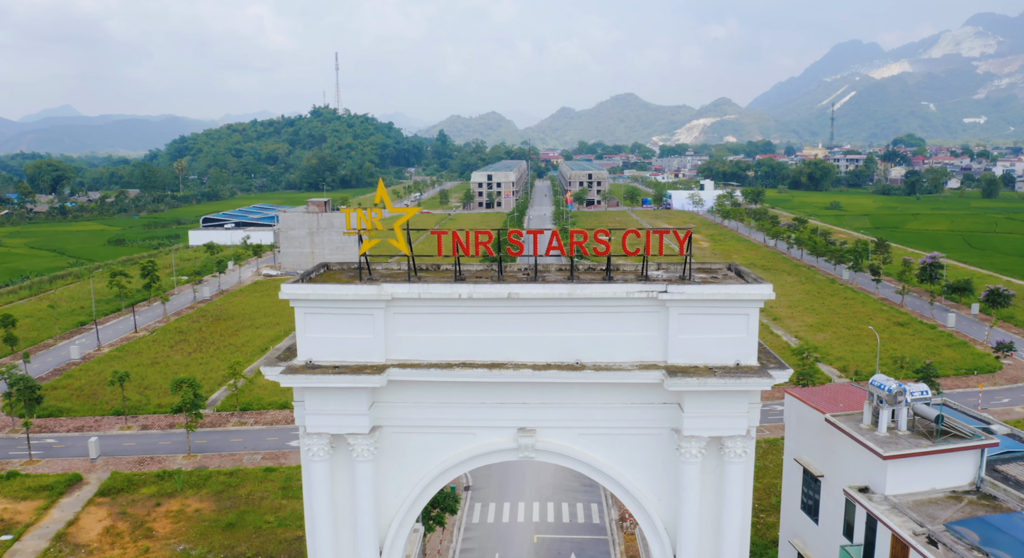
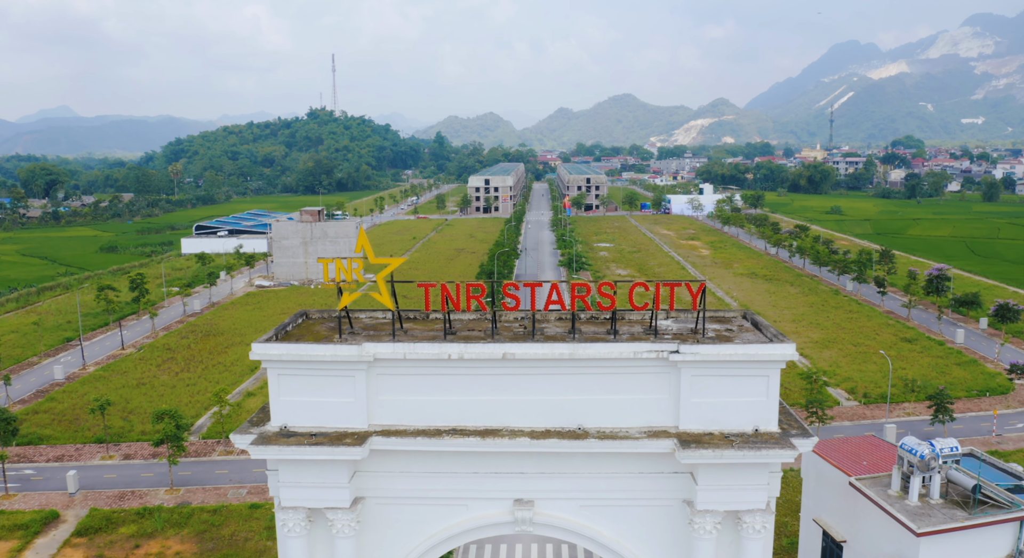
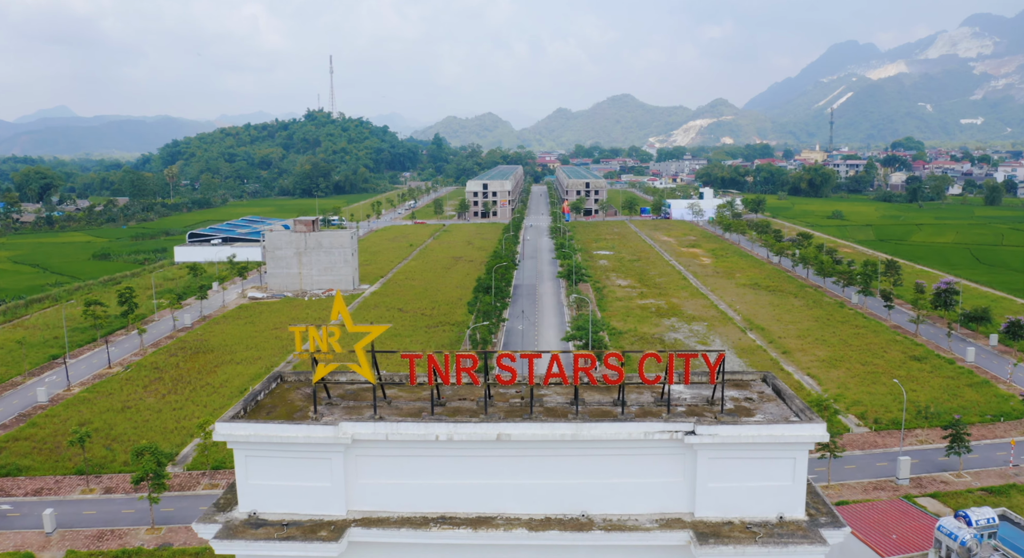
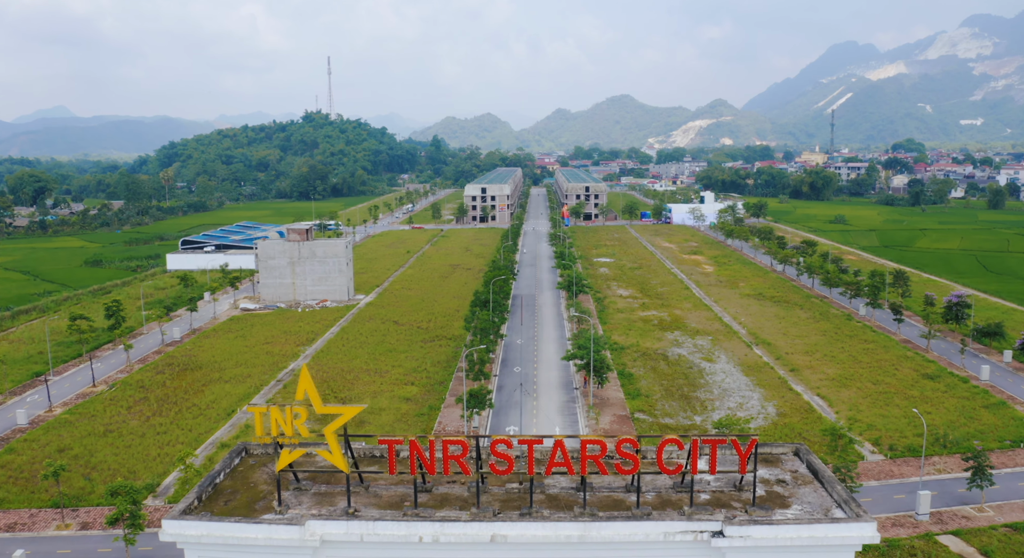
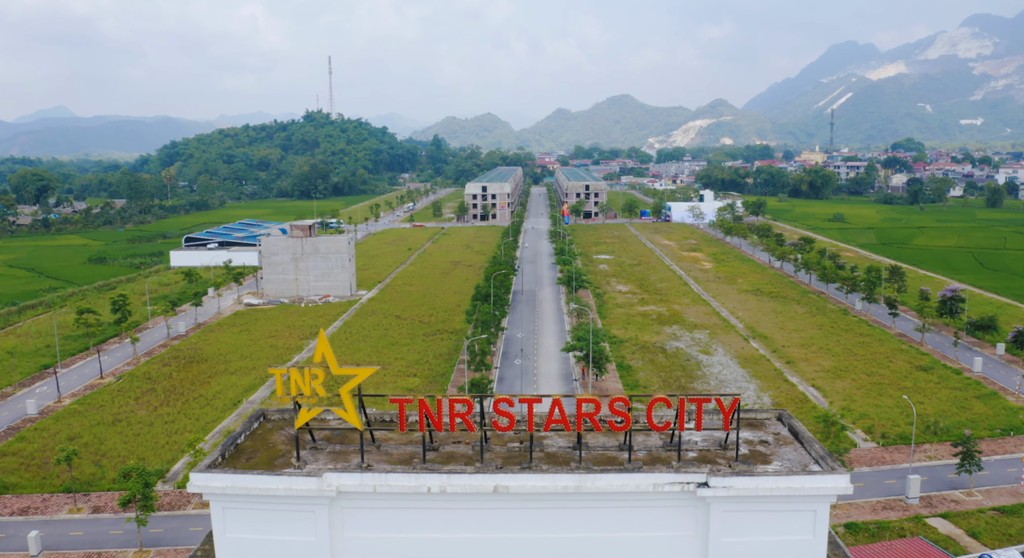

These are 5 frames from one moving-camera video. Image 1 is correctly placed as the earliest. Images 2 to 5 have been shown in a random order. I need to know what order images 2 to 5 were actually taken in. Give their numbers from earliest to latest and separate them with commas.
2, 3, 5, 4
